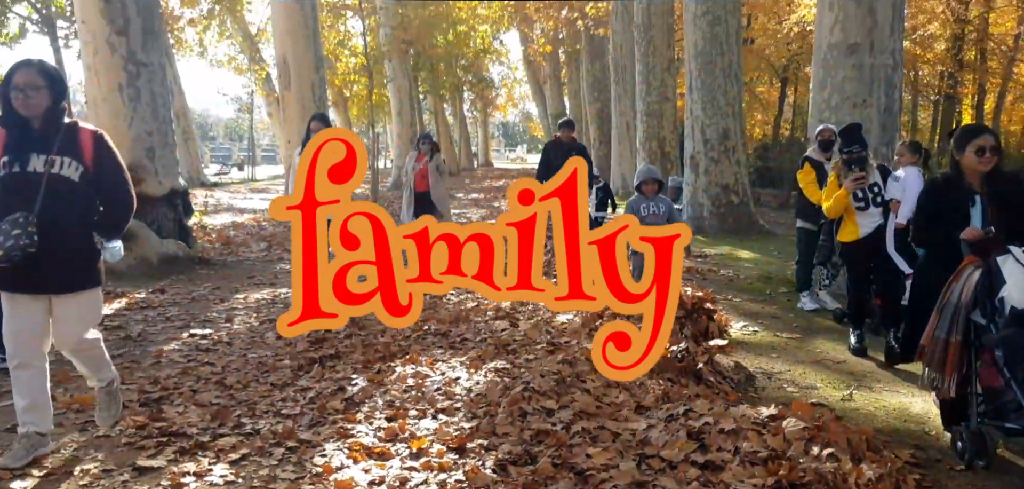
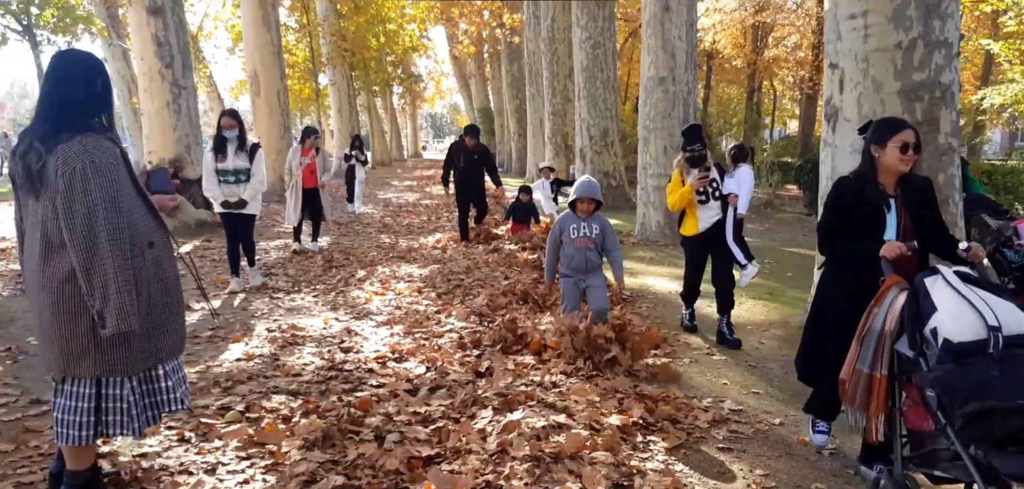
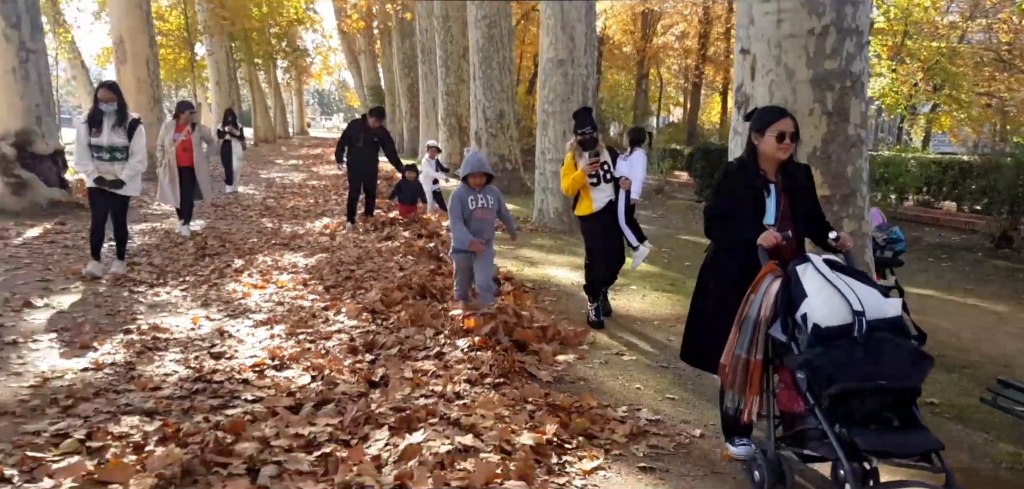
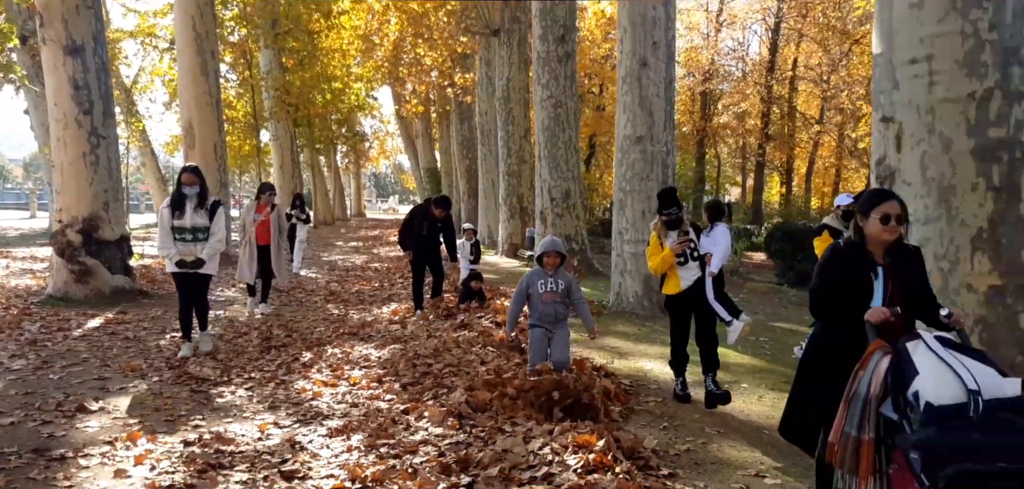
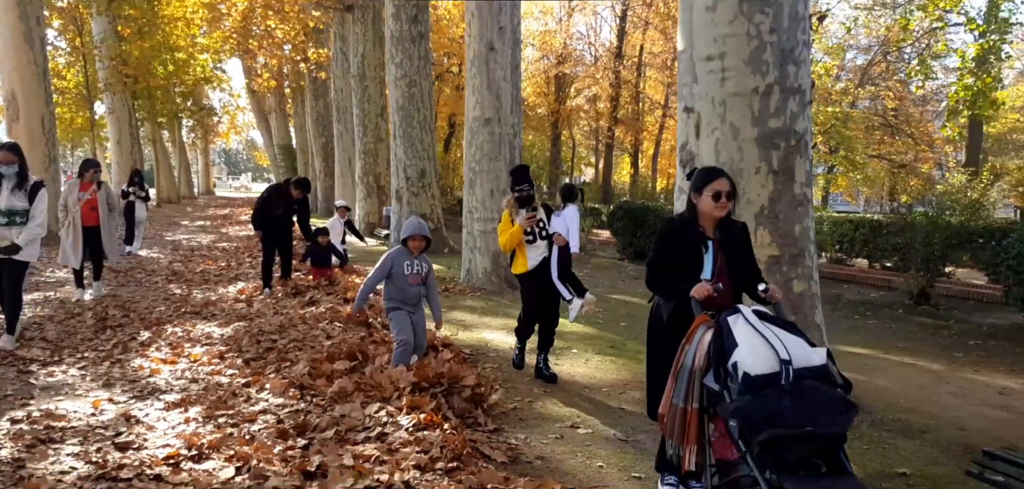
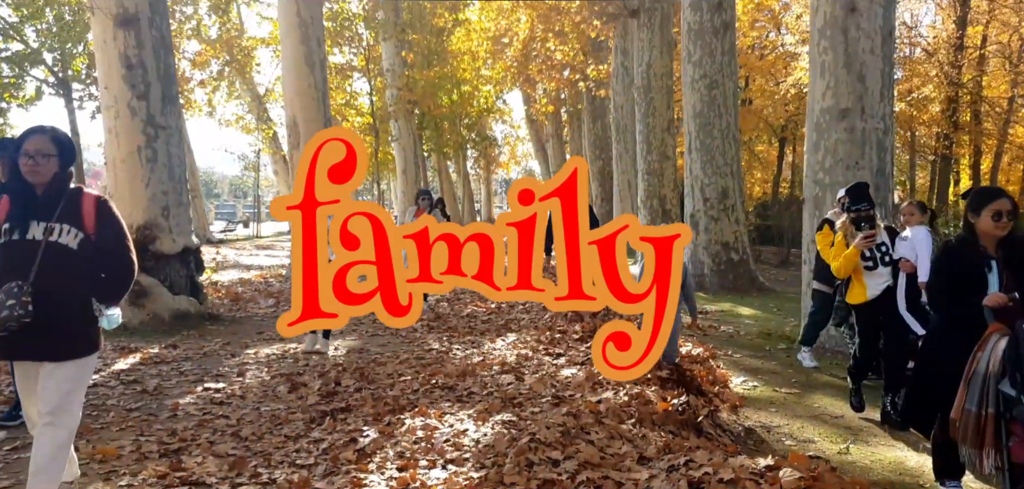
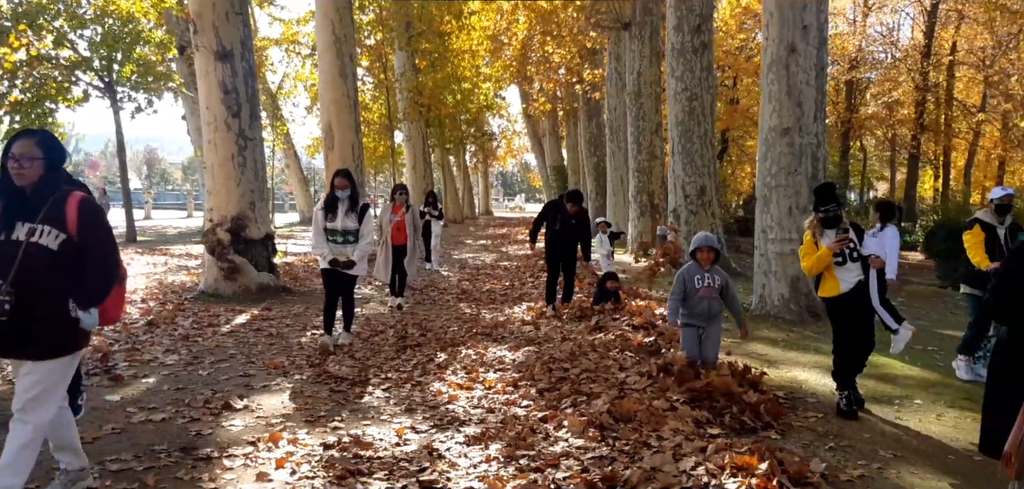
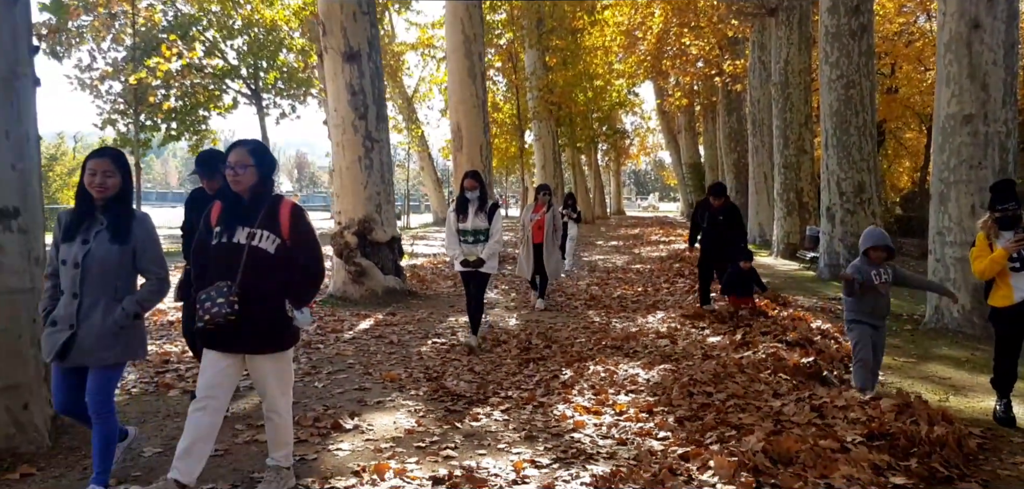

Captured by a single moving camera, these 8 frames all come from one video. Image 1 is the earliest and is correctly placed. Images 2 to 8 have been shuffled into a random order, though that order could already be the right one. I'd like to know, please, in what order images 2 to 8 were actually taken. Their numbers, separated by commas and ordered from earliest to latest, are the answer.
6, 8, 7, 4, 5, 3, 2
